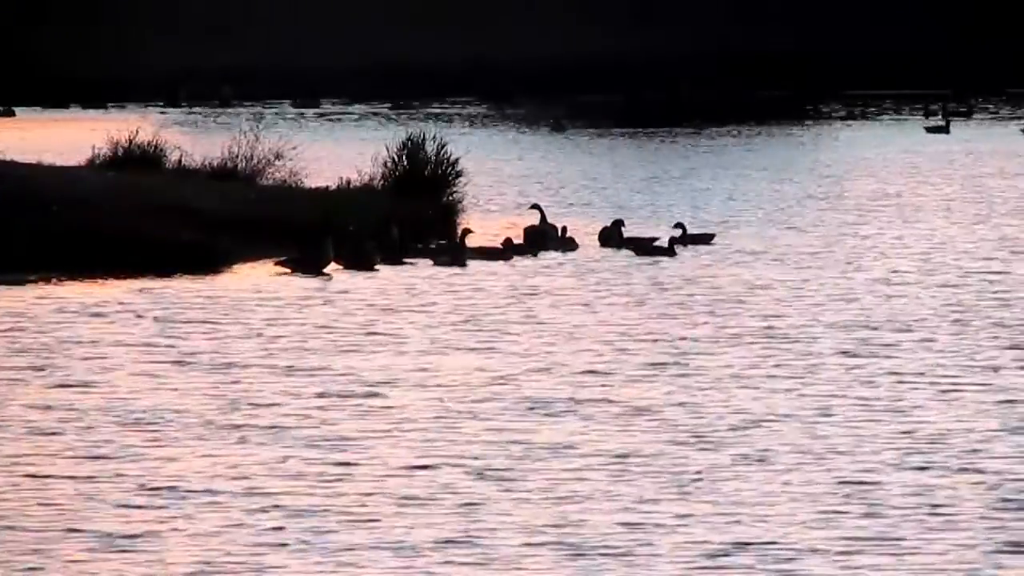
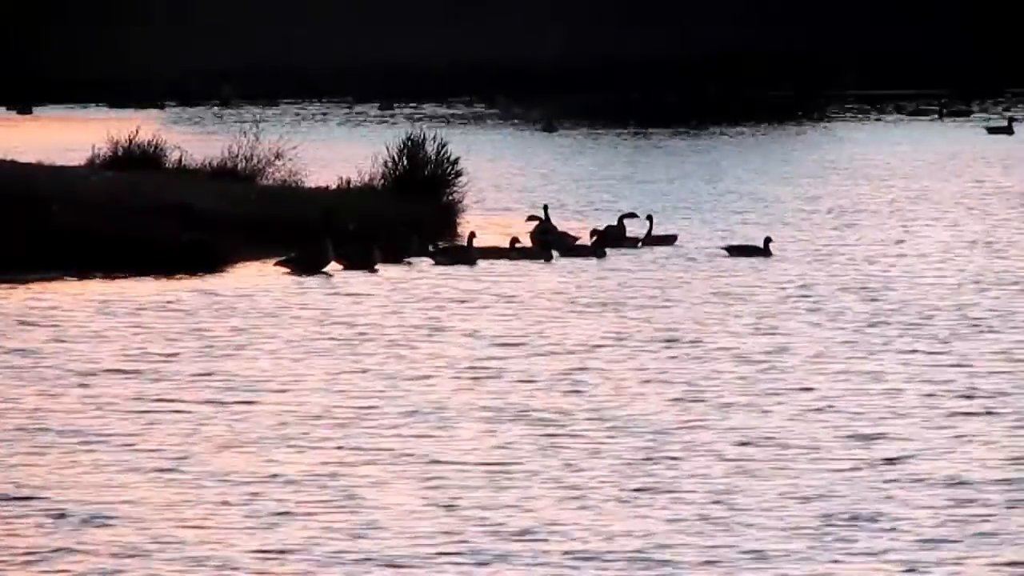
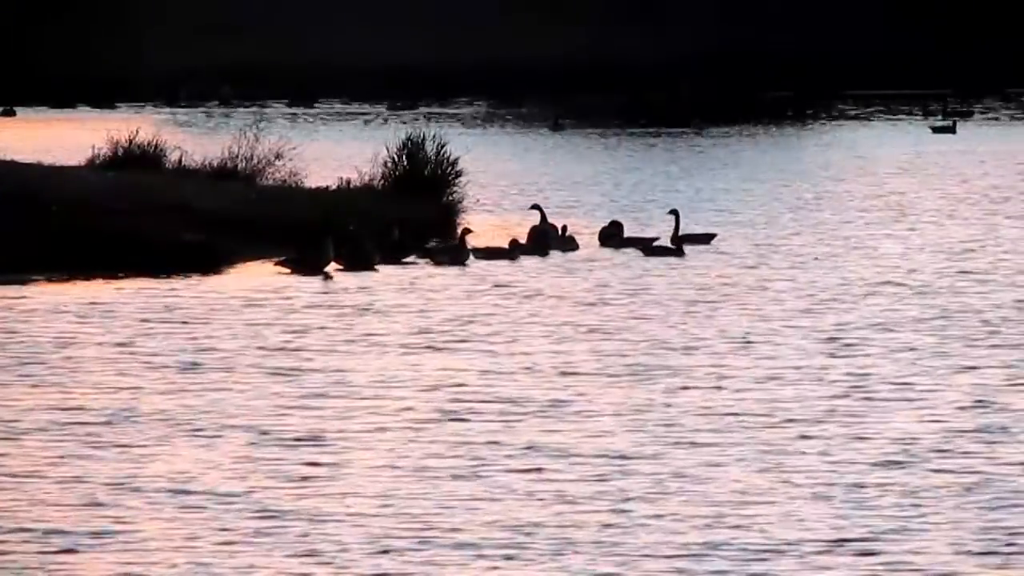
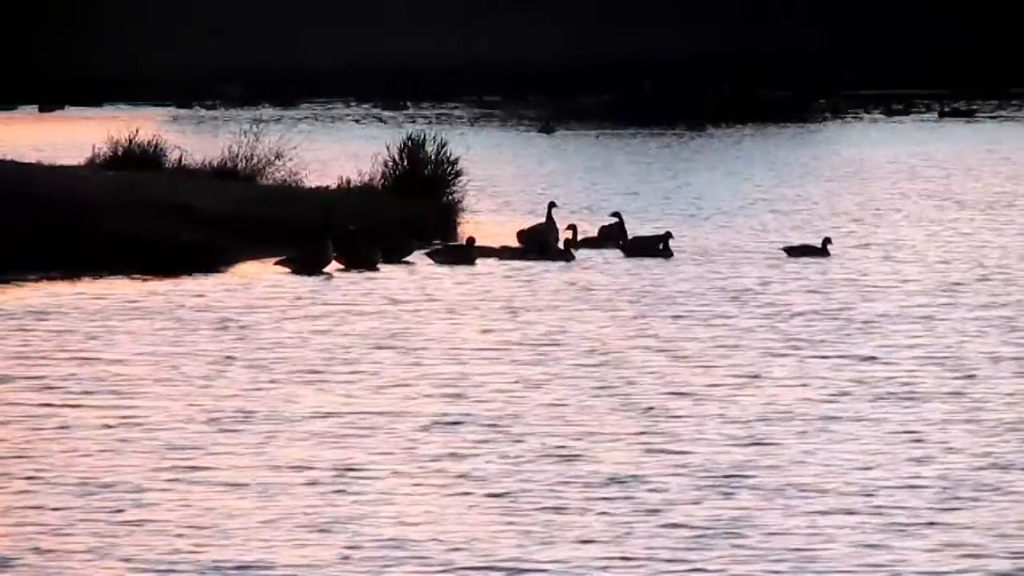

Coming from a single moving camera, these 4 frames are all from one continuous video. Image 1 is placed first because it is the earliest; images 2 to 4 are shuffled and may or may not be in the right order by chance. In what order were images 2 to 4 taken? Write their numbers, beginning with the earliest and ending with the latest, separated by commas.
3, 2, 4
